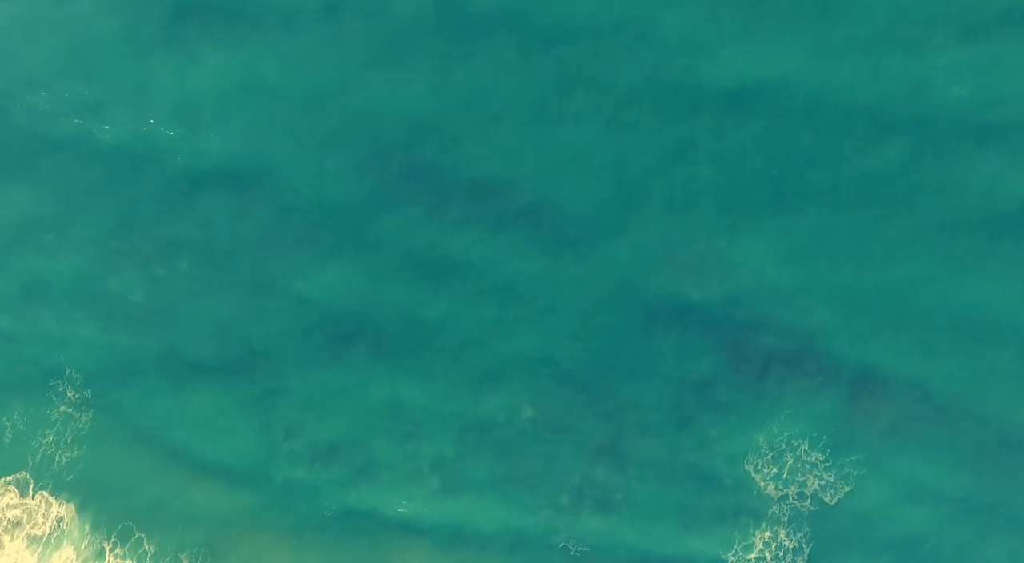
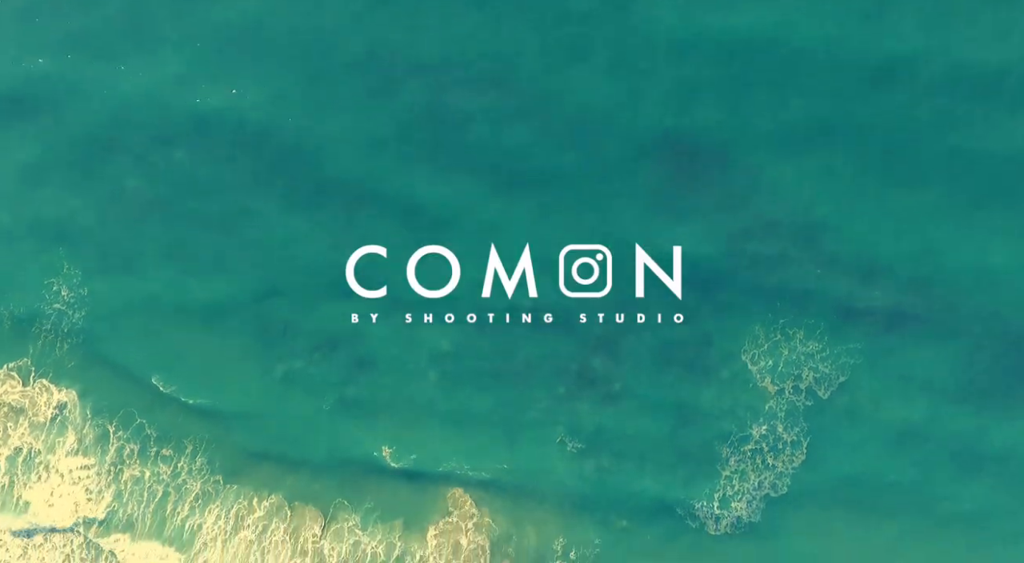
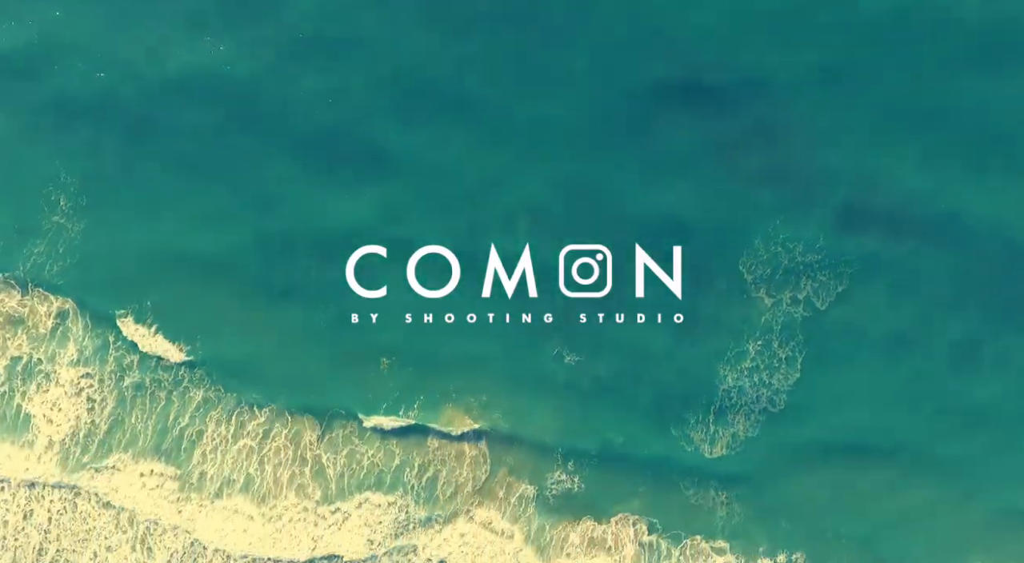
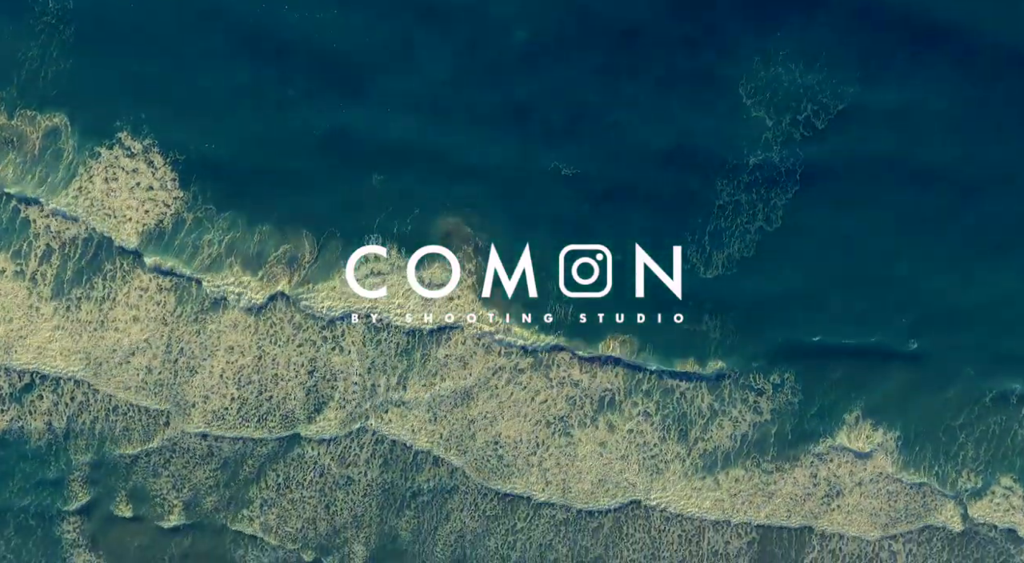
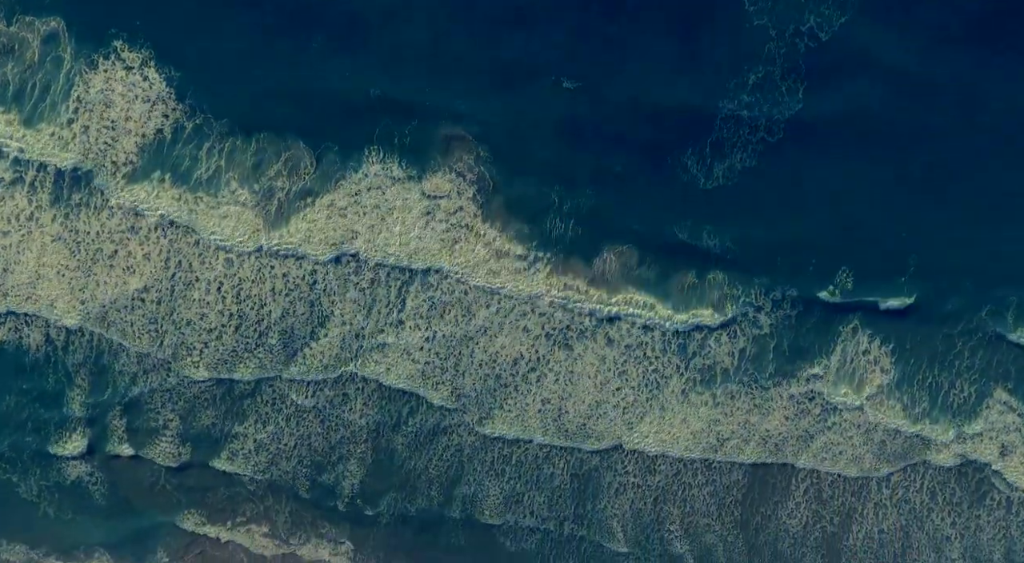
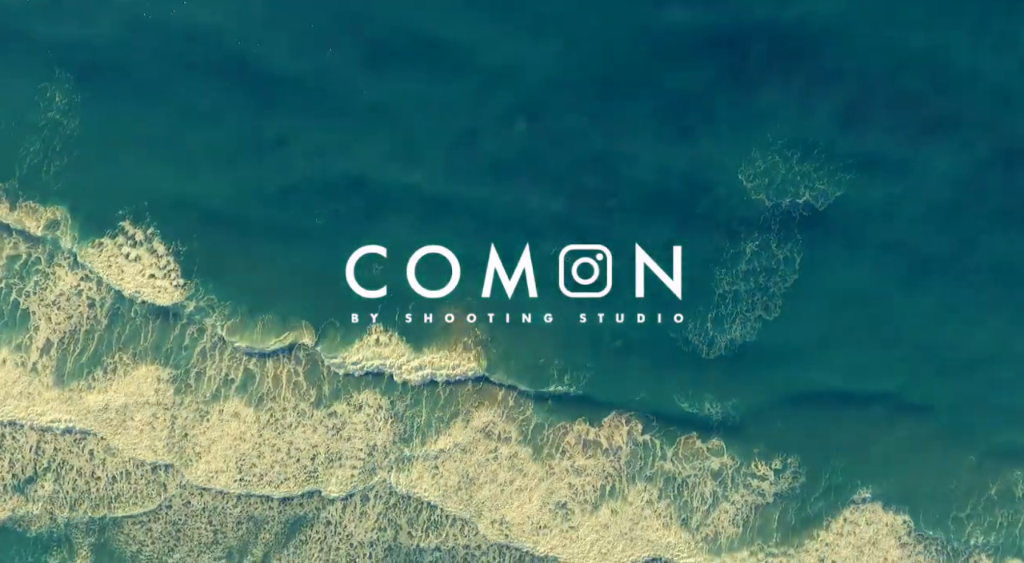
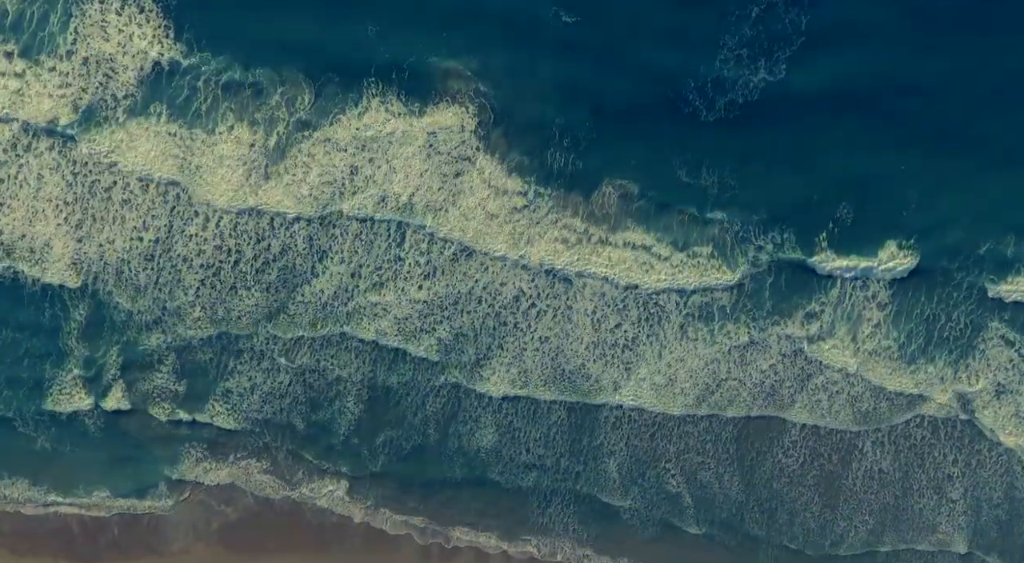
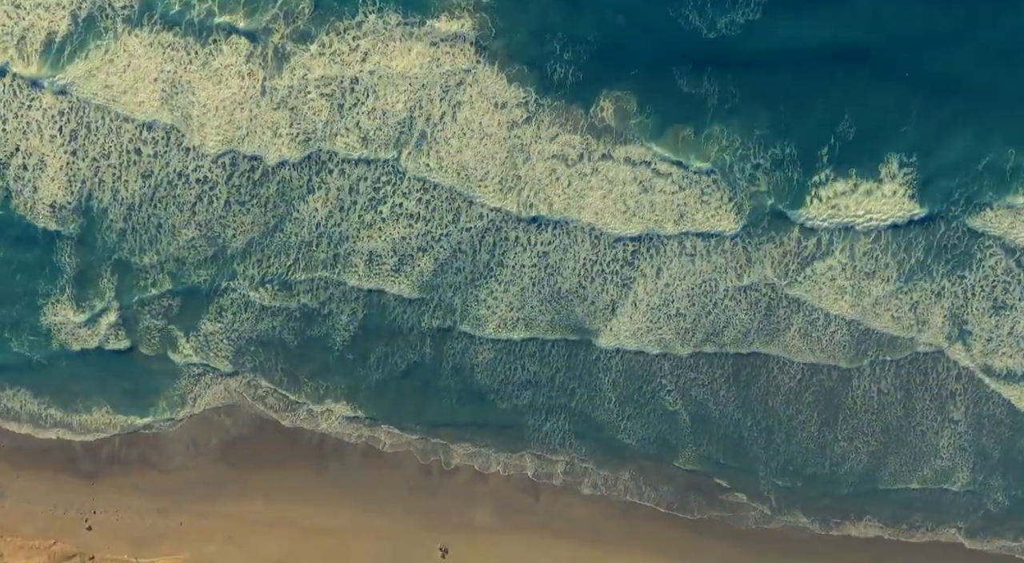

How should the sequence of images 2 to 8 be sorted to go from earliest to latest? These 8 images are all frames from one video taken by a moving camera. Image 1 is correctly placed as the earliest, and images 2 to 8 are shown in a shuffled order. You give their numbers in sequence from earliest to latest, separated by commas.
2, 3, 6, 4, 5, 7, 8
